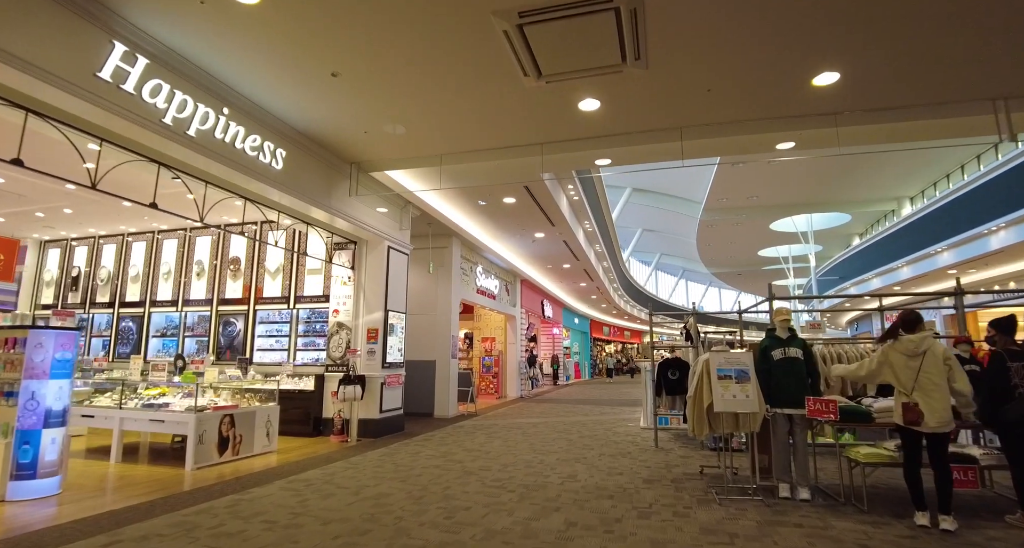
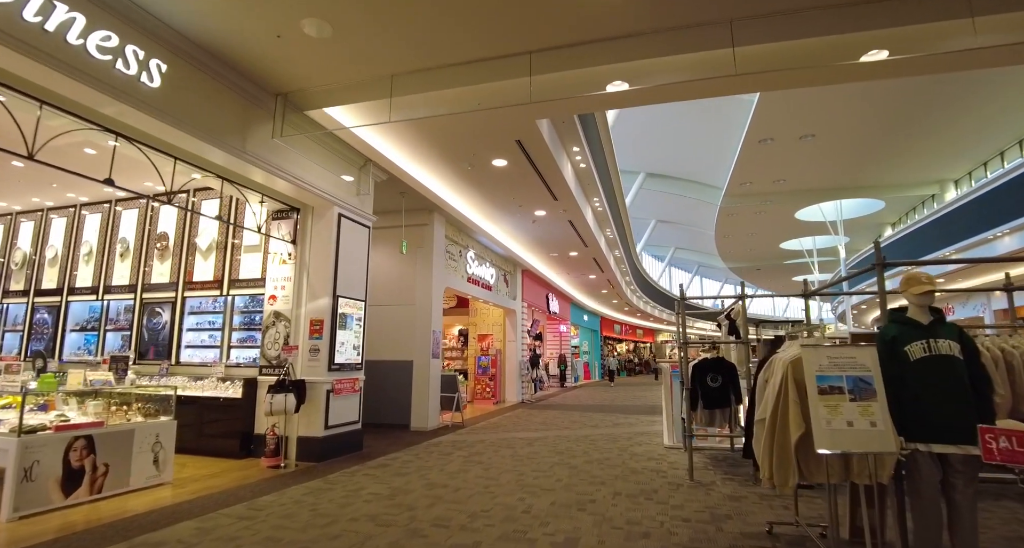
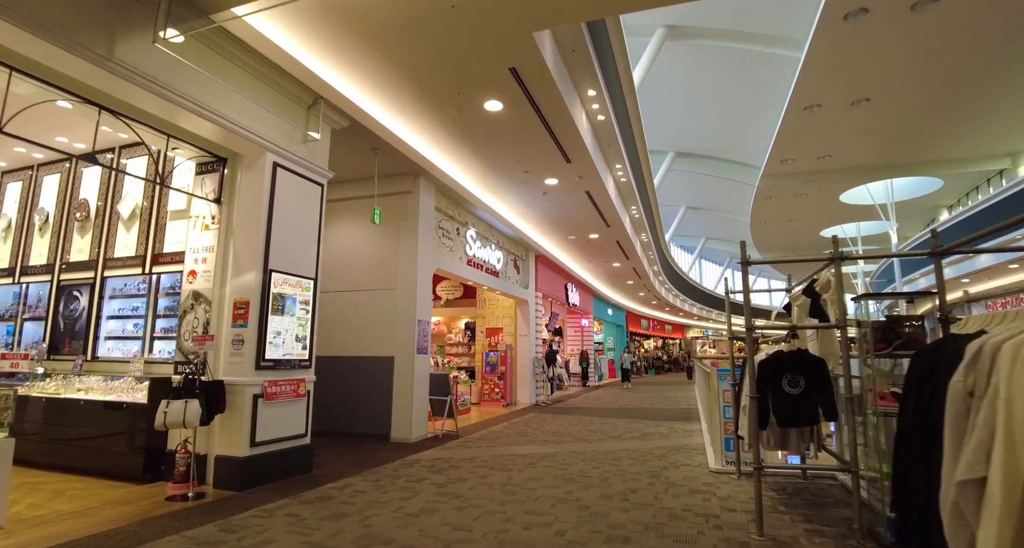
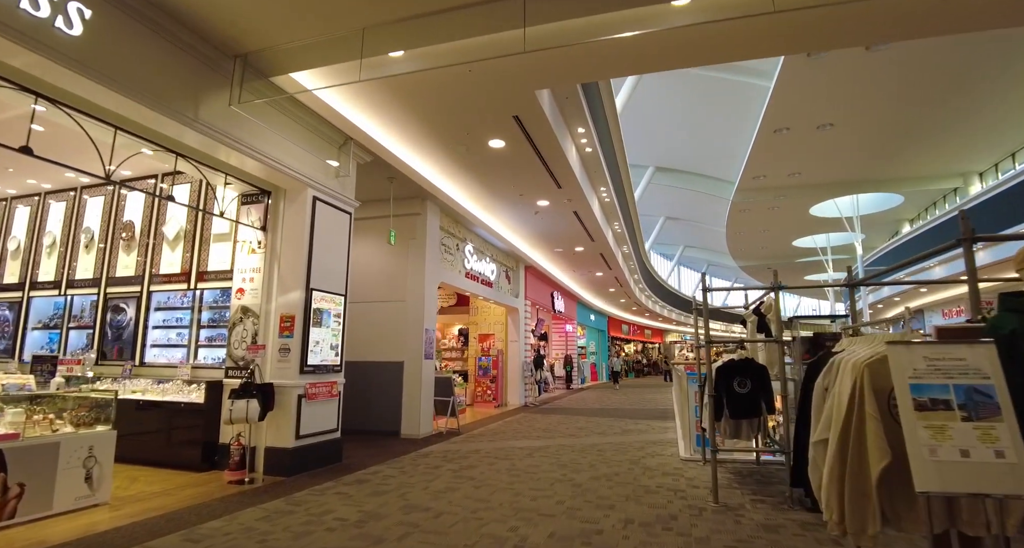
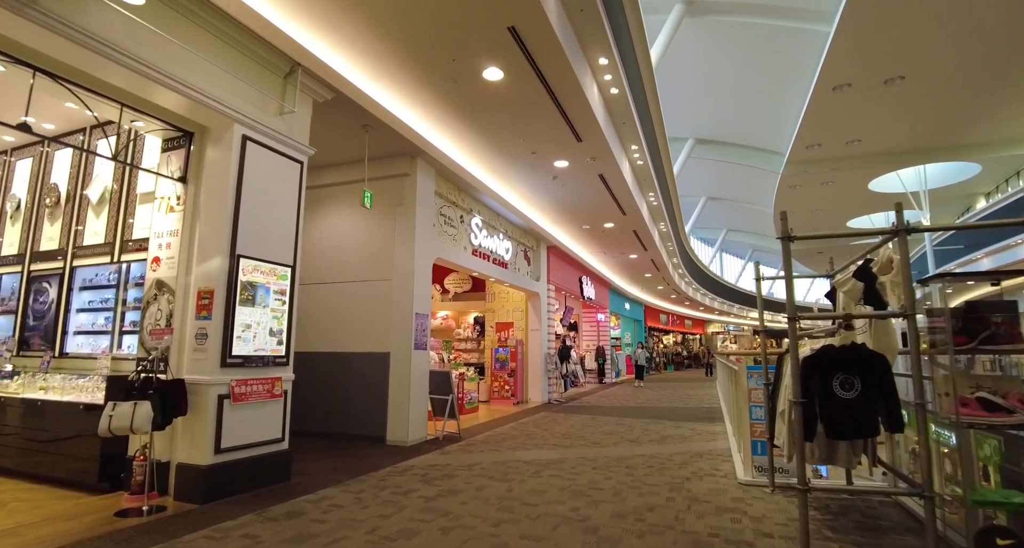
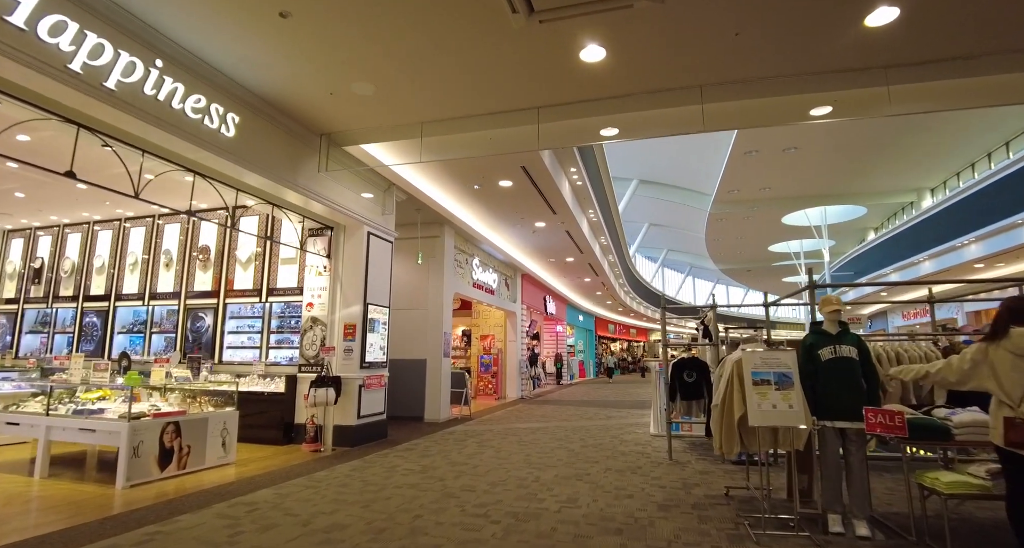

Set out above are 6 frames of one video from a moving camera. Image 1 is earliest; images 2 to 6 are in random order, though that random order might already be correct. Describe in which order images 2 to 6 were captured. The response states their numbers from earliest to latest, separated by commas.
6, 2, 4, 3, 5
